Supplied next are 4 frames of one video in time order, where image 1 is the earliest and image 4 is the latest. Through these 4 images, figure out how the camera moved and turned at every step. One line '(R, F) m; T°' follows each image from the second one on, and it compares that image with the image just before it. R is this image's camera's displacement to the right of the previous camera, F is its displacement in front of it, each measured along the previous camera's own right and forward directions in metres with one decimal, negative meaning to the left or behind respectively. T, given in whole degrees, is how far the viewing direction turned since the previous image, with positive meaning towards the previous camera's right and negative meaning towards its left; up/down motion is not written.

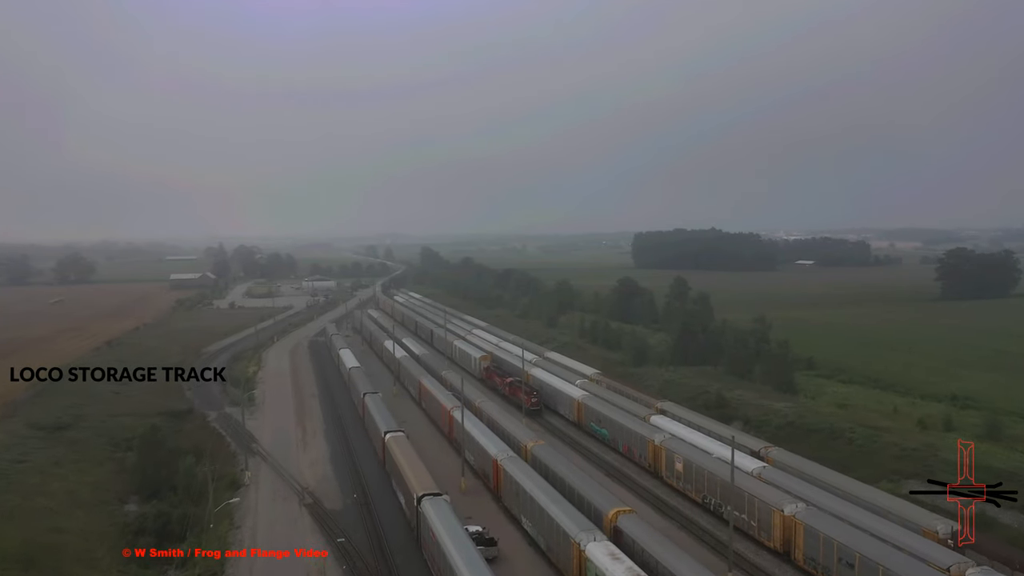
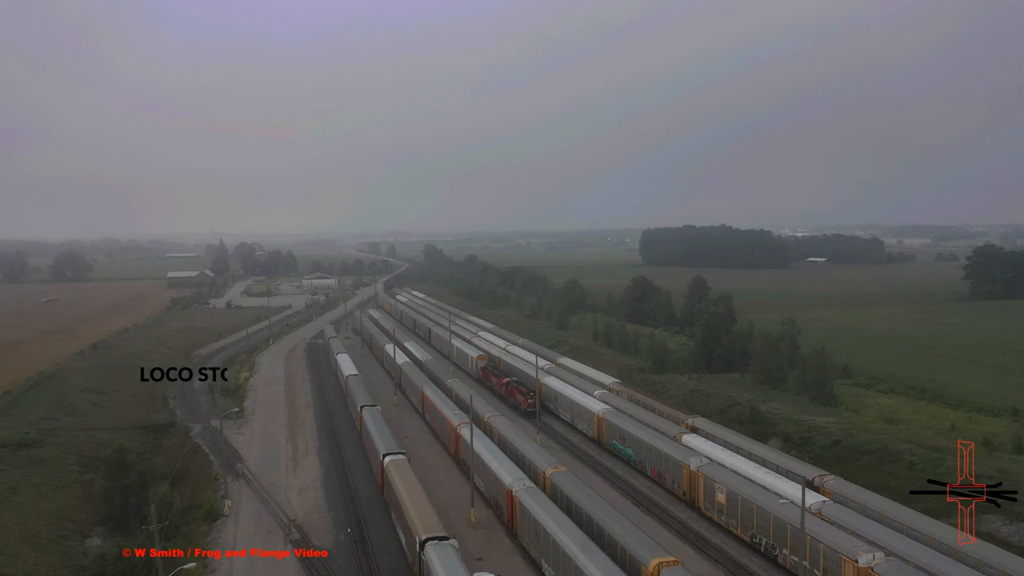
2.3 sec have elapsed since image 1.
(-0.3, +2.5) m; 0°
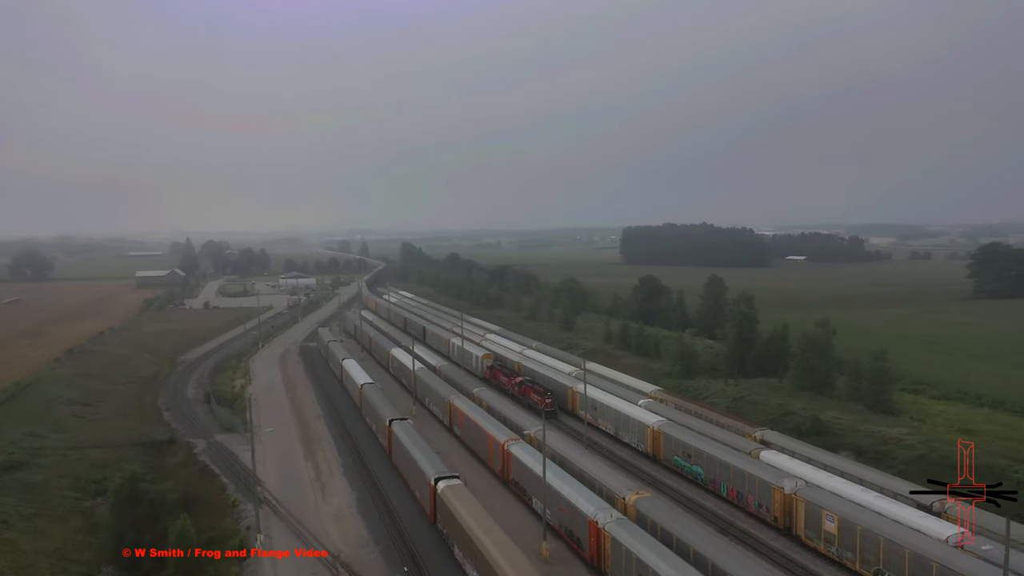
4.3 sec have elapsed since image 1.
(-2.6, +2.1) m; +3°
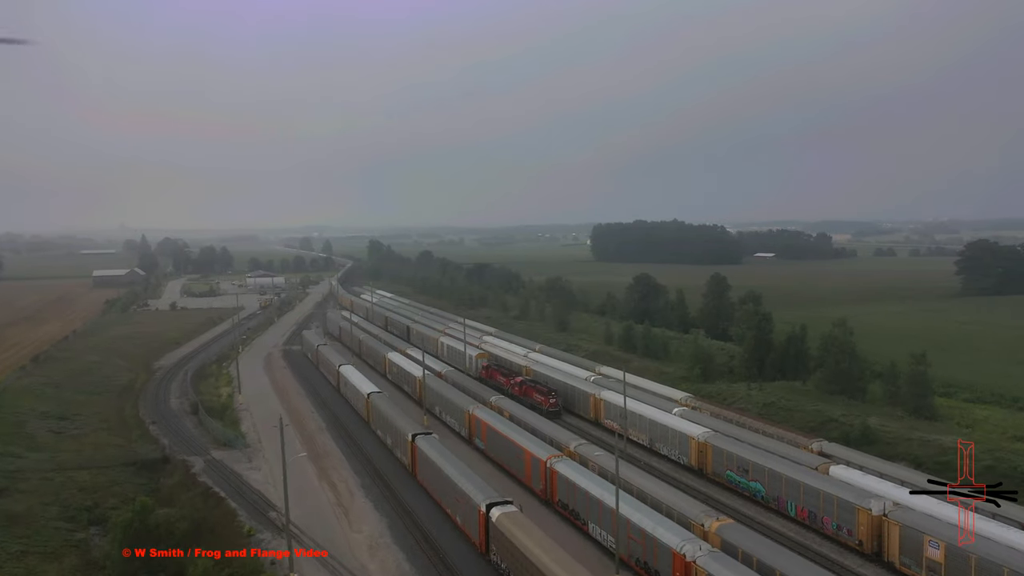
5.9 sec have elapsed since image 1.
(-2.3, +1.7) m; +3°
